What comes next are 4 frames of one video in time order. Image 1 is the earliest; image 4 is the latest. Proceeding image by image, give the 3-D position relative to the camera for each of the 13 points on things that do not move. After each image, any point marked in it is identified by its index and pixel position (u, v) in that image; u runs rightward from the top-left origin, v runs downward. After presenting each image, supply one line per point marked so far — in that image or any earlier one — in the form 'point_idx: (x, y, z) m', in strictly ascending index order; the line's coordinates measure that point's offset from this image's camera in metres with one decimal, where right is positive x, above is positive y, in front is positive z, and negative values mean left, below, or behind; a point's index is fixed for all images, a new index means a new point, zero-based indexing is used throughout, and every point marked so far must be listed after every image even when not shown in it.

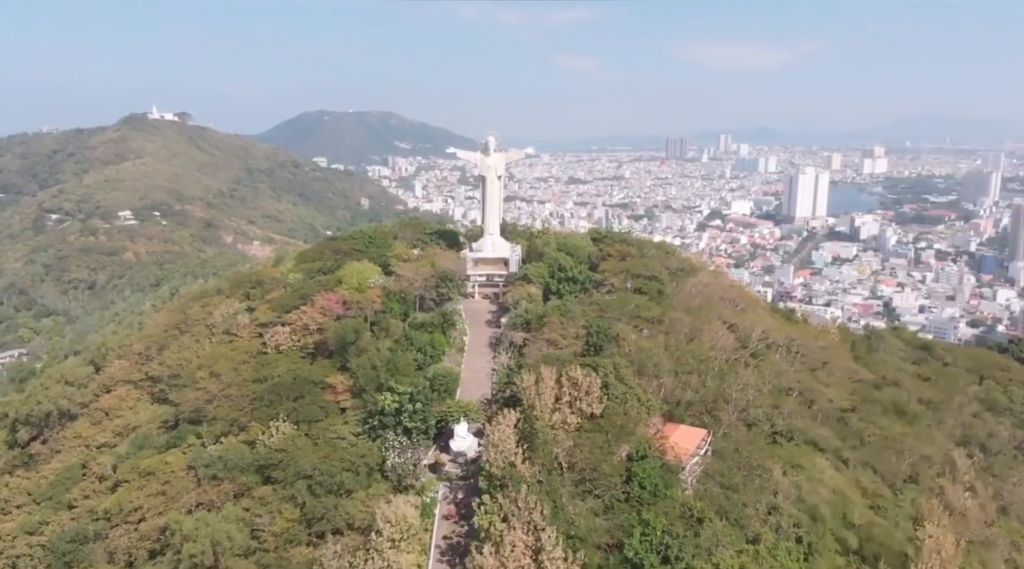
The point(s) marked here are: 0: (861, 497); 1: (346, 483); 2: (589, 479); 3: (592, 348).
0: (+8.9, -5.4, +17.5) m
1: (-3.5, -4.2, +14.4) m
2: (+1.6, -4.0, +14.2) m
3: (+2.2, -1.7, +18.3) m
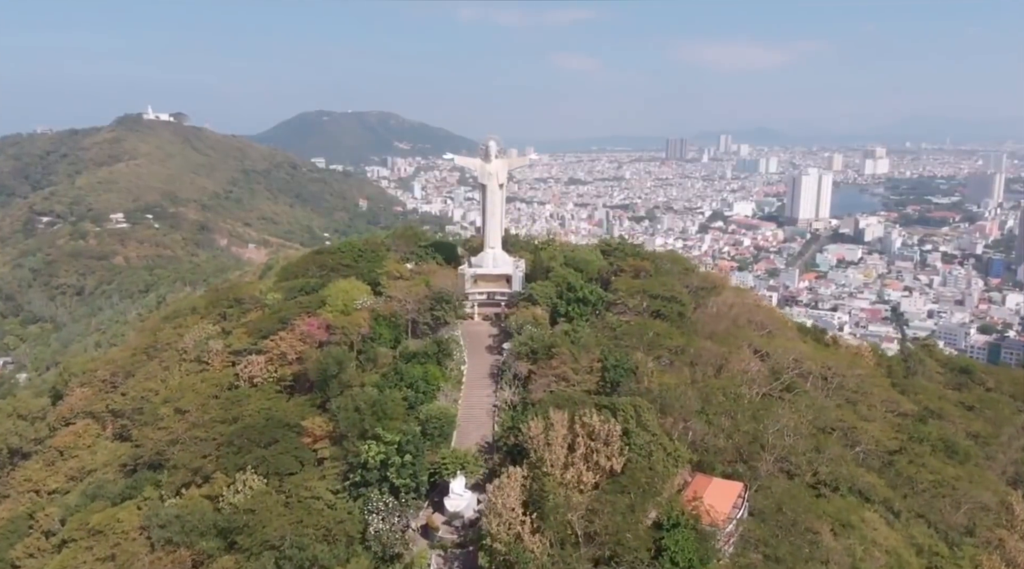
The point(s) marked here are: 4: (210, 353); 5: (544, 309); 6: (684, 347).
0: (+9.0, -6.1, +15.2) m
1: (-3.4, -4.8, +12.1) m
2: (+1.7, -4.7, +11.9) m
3: (+2.3, -2.4, +16.0) m
4: (-8.8, -2.0, +20.0) m
5: (+0.9, -0.7, +19.8) m
6: (+4.5, -1.6, +17.9) m
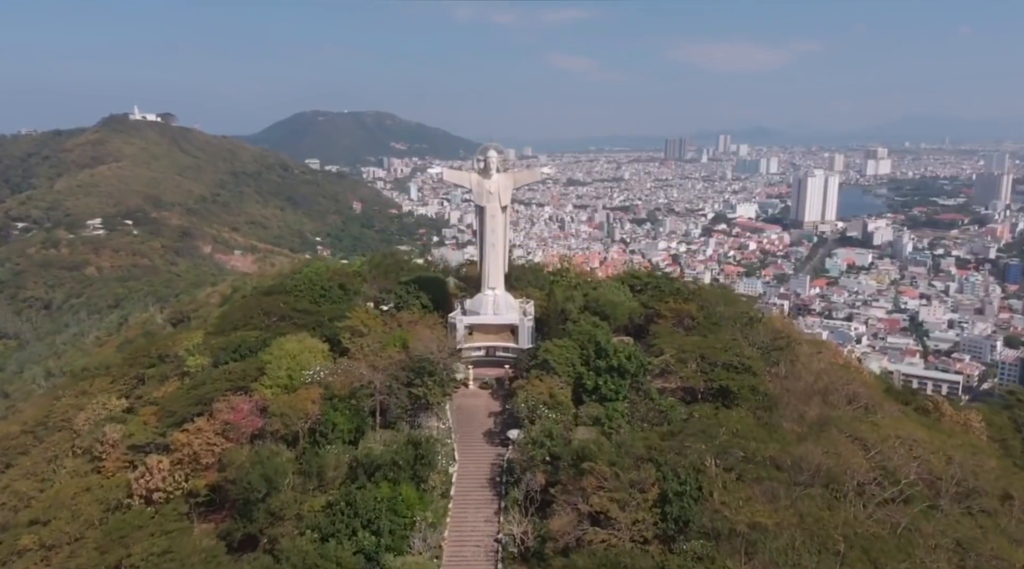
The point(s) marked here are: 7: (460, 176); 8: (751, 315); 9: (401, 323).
0: (+9.2, -7.4, +9.8) m
1: (-3.2, -6.2, +6.7) m
2: (+1.9, -6.0, +6.4) m
3: (+2.4, -3.7, +10.6) m
4: (-8.6, -3.4, +14.5) m
5: (+1.1, -2.1, +14.4) m
6: (+4.7, -3.0, +12.5) m
7: (-1.4, +2.8, +17.9) m
8: (+6.5, -0.9, +18.7) m
9: (-2.7, -1.0, +16.9) m
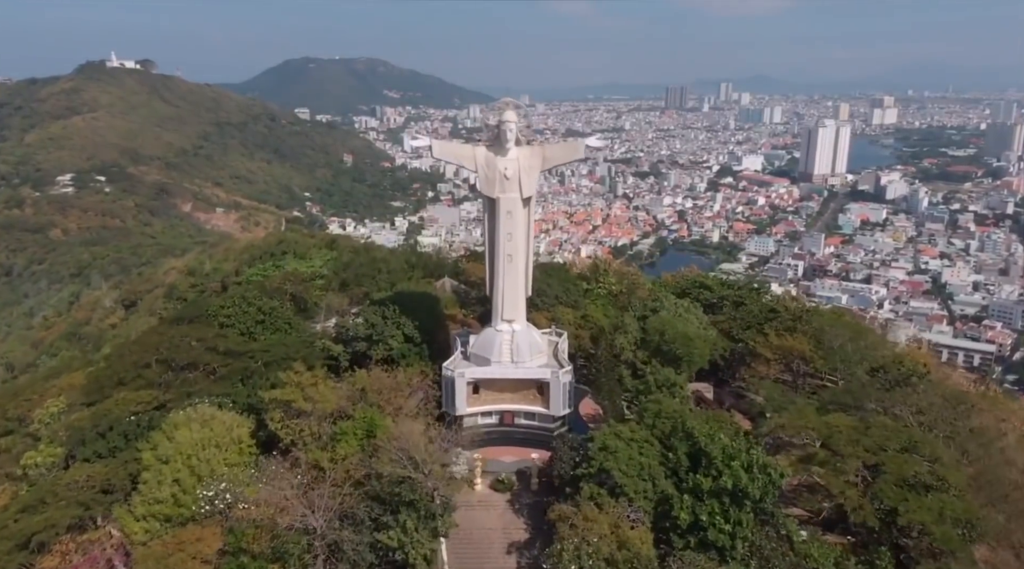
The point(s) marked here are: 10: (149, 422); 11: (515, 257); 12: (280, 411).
0: (+9.7, -8.5, +4.4) m
1: (-2.6, -7.5, +1.1) m
2: (+2.5, -7.4, +0.9) m
3: (+3.0, -4.7, +4.9) m
4: (-8.1, -4.1, +8.7) m
5: (+1.6, -2.8, +8.5) m
6: (+5.2, -3.9, +6.7) m
7: (-0.9, +2.3, +11.7) m
8: (+6.9, -1.3, +12.8) m
9: (-2.3, -1.6, +10.9) m
10: (-5.5, -2.0, +10.4) m
11: (0.0, +0.4, +12.1) m
12: (-3.4, -1.8, +10.3) m
